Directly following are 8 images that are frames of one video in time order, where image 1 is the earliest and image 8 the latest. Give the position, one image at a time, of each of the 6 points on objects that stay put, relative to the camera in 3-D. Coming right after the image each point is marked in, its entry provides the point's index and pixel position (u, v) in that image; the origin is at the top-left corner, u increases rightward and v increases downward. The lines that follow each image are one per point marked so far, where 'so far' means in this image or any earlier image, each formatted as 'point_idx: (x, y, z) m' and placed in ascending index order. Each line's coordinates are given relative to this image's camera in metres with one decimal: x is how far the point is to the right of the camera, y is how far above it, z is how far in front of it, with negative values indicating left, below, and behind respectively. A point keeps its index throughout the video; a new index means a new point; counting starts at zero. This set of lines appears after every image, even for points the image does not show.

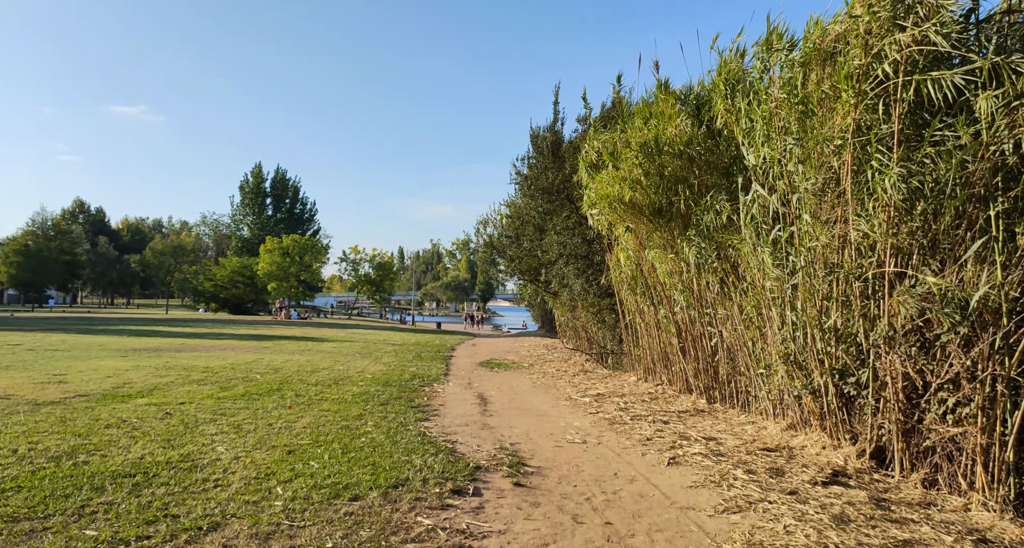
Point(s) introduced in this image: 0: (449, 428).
0: (-0.6, -1.5, +6.6) m
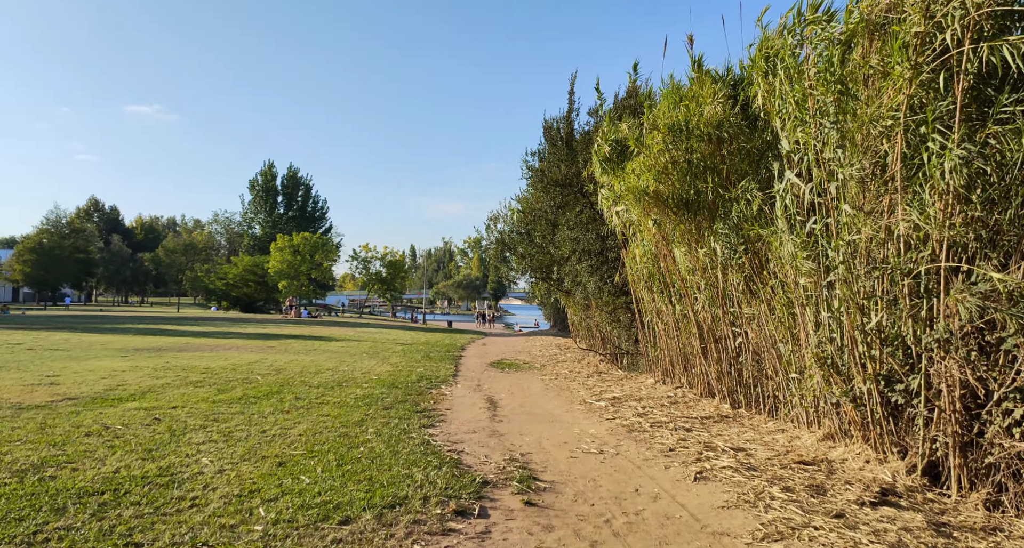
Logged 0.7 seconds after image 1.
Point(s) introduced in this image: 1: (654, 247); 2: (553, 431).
0: (-0.5, -1.5, +6.1) m
1: (+1.9, +0.4, +8.8) m
2: (+0.4, -1.5, +6.5) m
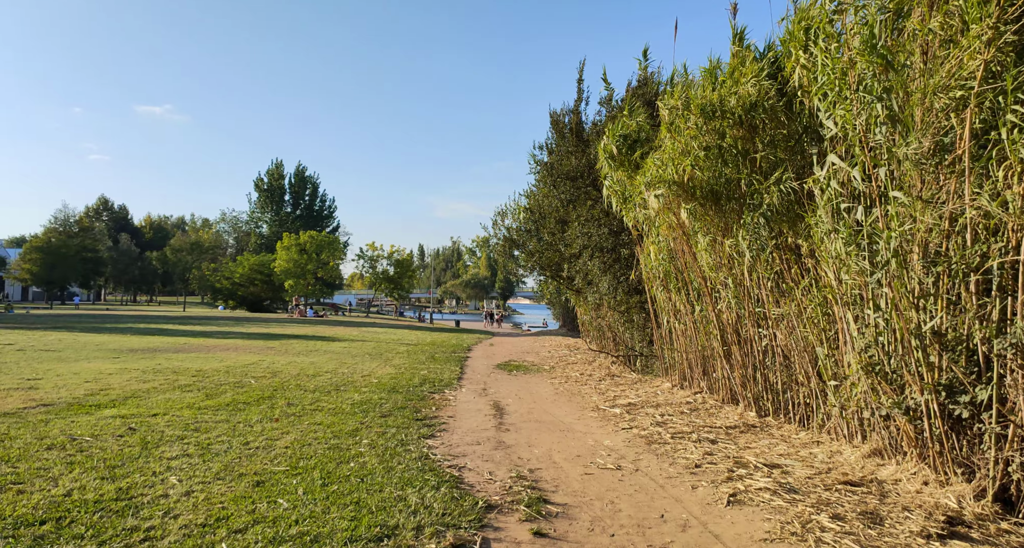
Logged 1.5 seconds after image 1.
0: (-0.5, -1.5, +5.6) m
1: (+2.0, +0.4, +8.2) m
2: (+0.5, -1.5, +6.0) m
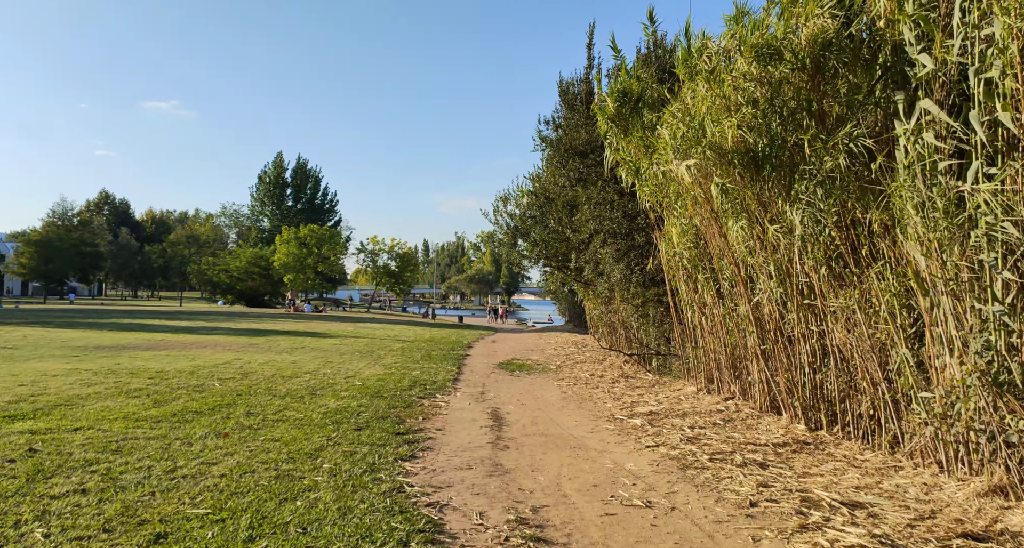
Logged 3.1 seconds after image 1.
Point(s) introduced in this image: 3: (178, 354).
0: (-0.5, -1.3, +4.4) m
1: (+2.0, +0.5, +7.0) m
2: (+0.5, -1.4, +4.8) m
3: (-5.4, -1.3, +10.8) m
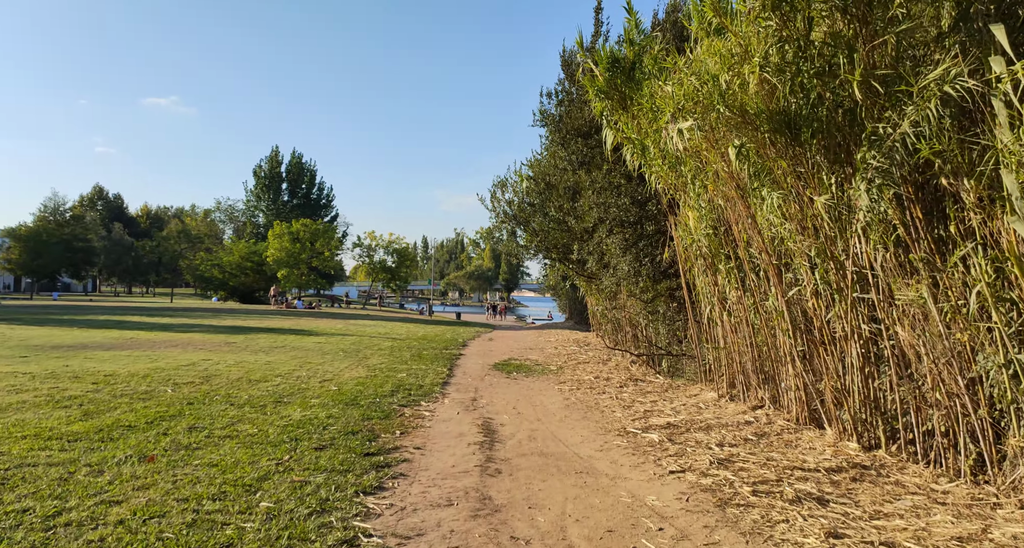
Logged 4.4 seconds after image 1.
0: (-0.5, -1.2, +3.4) m
1: (+2.0, +0.6, +6.0) m
2: (+0.4, -1.3, +3.8) m
3: (-5.5, -1.2, +9.8) m
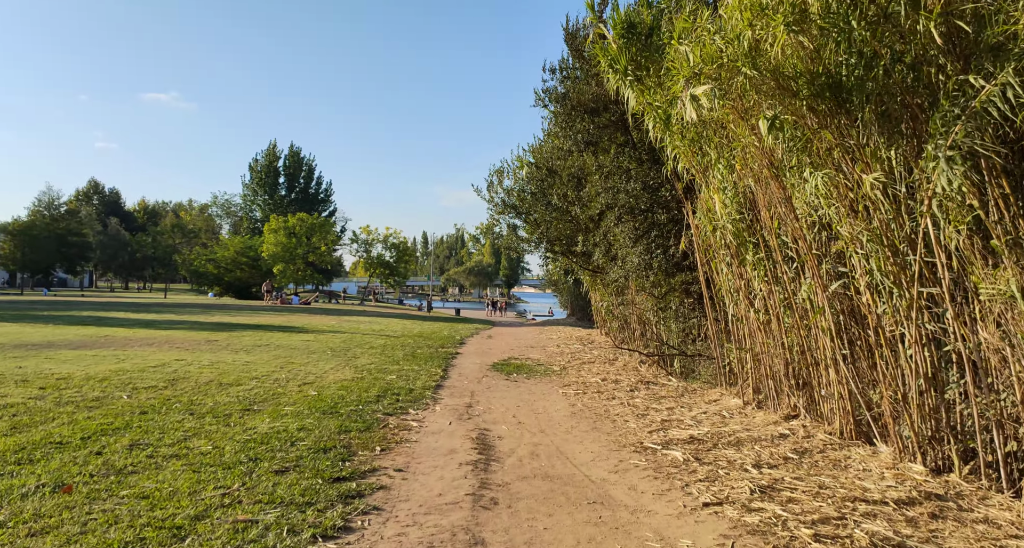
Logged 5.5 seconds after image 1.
0: (-0.5, -1.2, +2.7) m
1: (+2.0, +0.7, +5.3) m
2: (+0.4, -1.2, +3.1) m
3: (-5.5, -1.1, +9.1) m
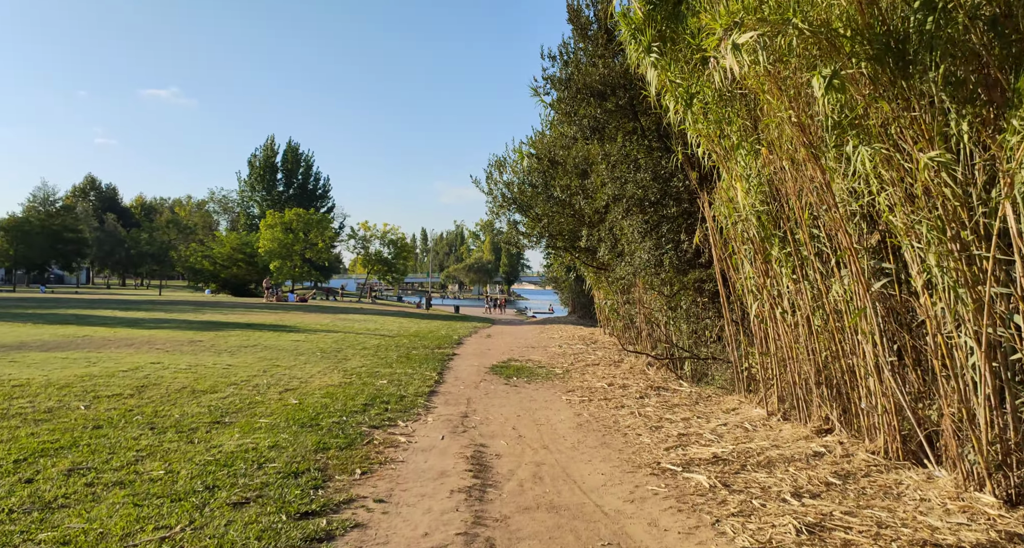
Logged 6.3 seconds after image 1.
0: (-0.5, -1.2, +2.1) m
1: (+2.0, +0.7, +4.6) m
2: (+0.4, -1.2, +2.5) m
3: (-5.5, -1.0, +8.5) m
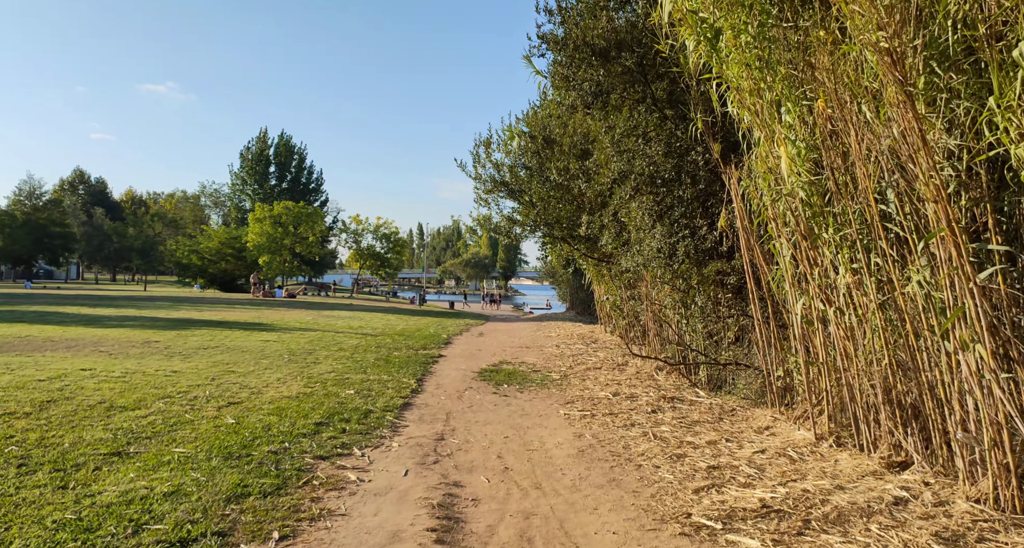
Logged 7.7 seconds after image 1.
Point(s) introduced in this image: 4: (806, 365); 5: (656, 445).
0: (-0.6, -1.1, +0.9) m
1: (+1.9, +0.8, +3.5) m
2: (+0.3, -1.2, +1.3) m
3: (-5.6, -1.0, +7.3) m
4: (+2.2, -0.7, +4.9) m
5: (+1.0, -1.2, +4.8) m
